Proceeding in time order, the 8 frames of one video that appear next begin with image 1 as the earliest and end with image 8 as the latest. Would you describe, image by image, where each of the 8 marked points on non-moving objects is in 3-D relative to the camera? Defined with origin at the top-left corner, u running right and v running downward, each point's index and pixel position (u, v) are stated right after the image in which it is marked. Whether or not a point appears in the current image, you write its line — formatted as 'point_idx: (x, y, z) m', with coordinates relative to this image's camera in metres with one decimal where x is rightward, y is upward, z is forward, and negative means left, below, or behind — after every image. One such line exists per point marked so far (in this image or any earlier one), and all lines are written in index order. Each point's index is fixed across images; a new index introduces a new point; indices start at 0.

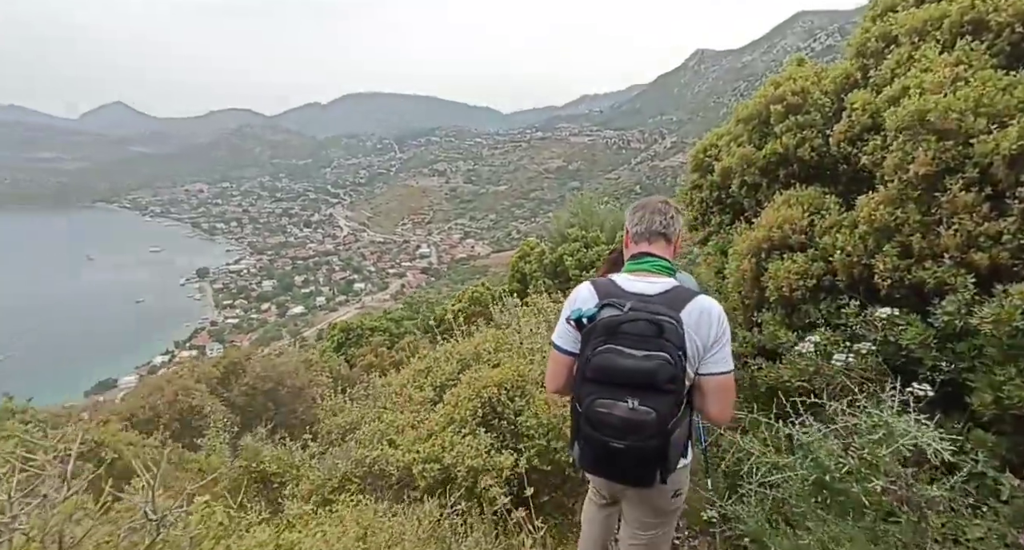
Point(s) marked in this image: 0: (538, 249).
0: (+0.7, +0.7, +16.5) m
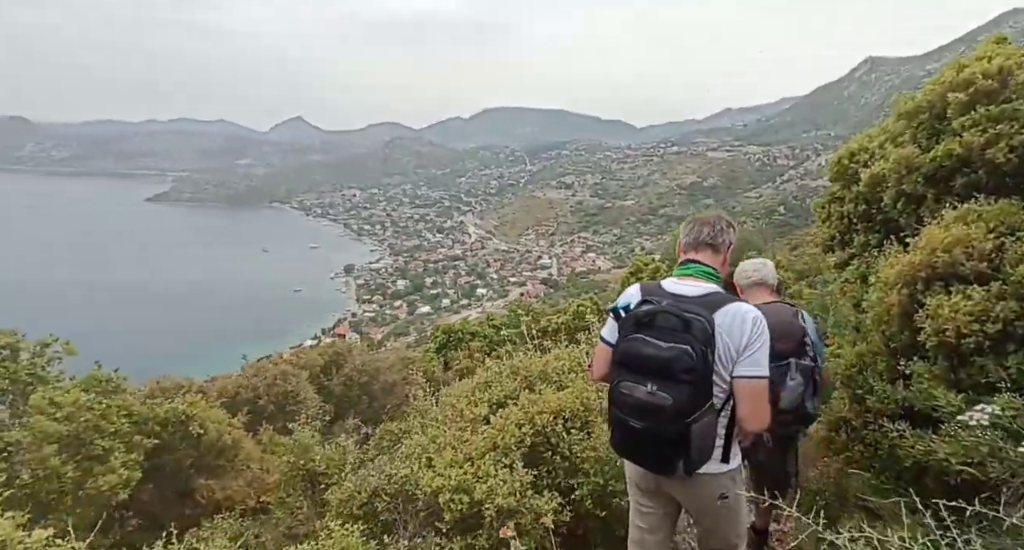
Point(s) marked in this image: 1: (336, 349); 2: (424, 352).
0: (+3.5, +0.2, +15.3) m
1: (-3.8, -1.6, +13.4) m
2: (-2.4, -2.2, +17.6) m
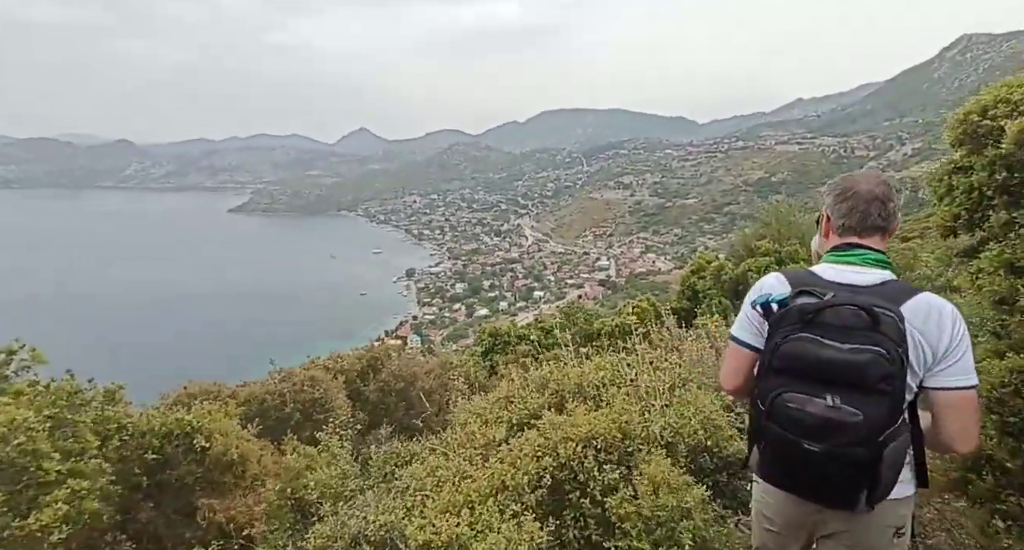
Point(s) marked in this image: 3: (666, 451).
0: (+4.6, +0.2, +14.0) m
1: (-2.8, -1.6, +12.7) m
2: (-1.1, -2.2, +16.7) m
3: (+1.0, -1.2, +4.2) m
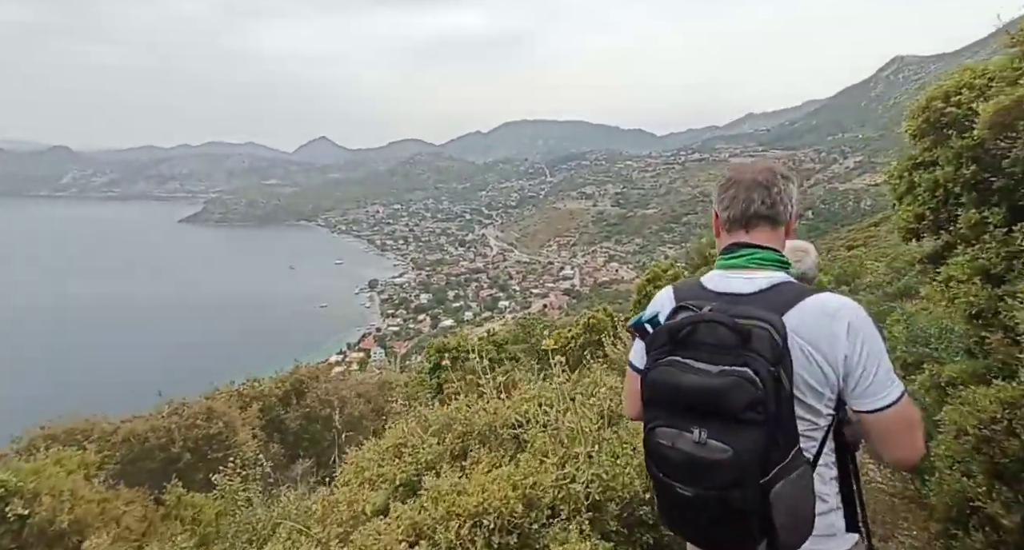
0: (+3.4, 0.0, +13.3) m
1: (-3.9, -1.8, +11.5) m
2: (-2.4, -2.5, +15.6) m
3: (+0.4, -1.3, +3.3) m
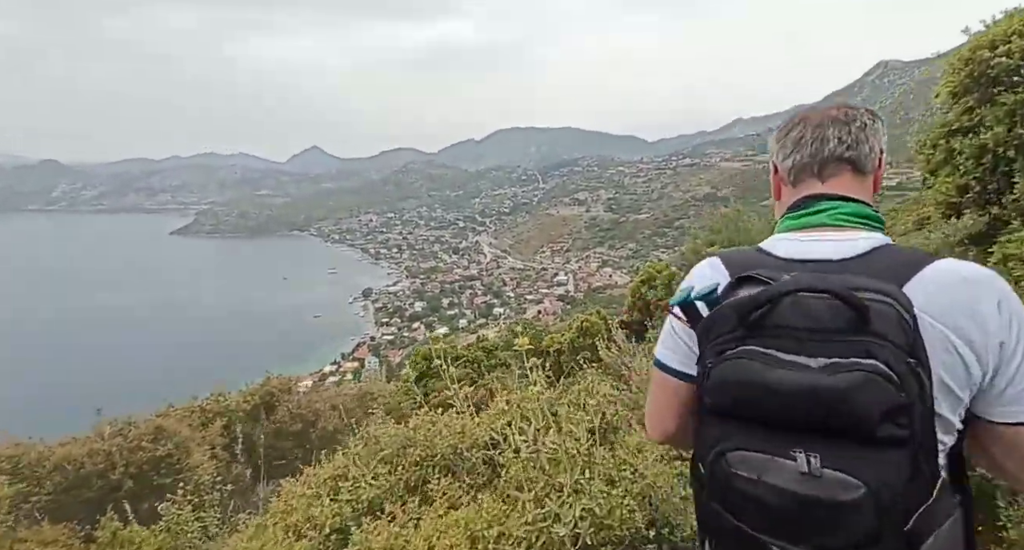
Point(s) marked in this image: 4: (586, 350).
0: (+3.1, +0.1, +12.5) m
1: (-4.1, -1.9, +10.7) m
2: (-2.6, -2.6, +14.8) m
3: (+0.3, -1.2, +2.5) m
4: (+1.6, -1.6, +13.3) m
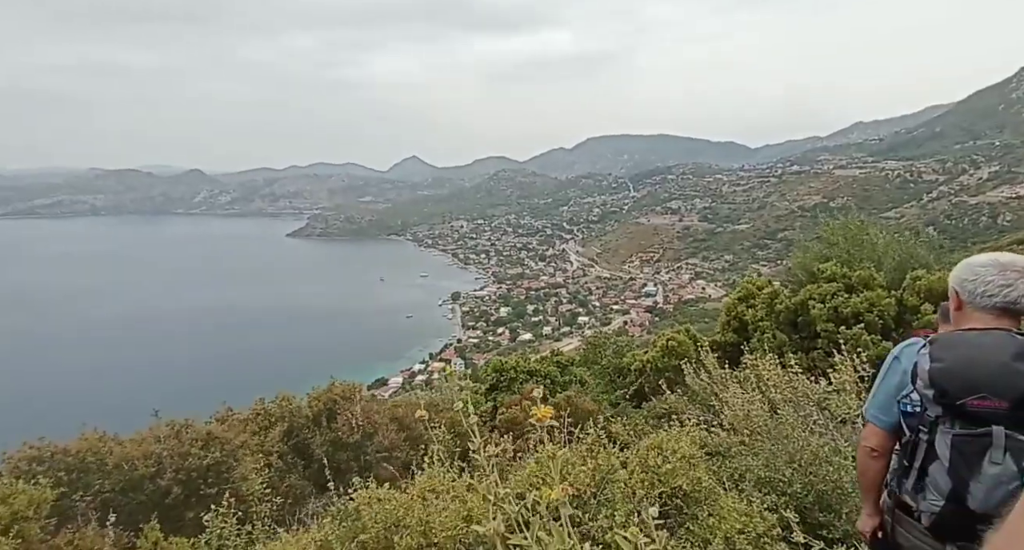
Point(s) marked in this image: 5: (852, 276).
0: (+4.5, -0.3, +11.1) m
1: (-3.0, -1.9, +10.3) m
2: (-0.9, -2.8, +14.1) m
3: (+0.3, -1.3, +1.6) m
4: (+3.0, -1.8, +12.0) m
5: (+5.4, 0.0, +9.8) m
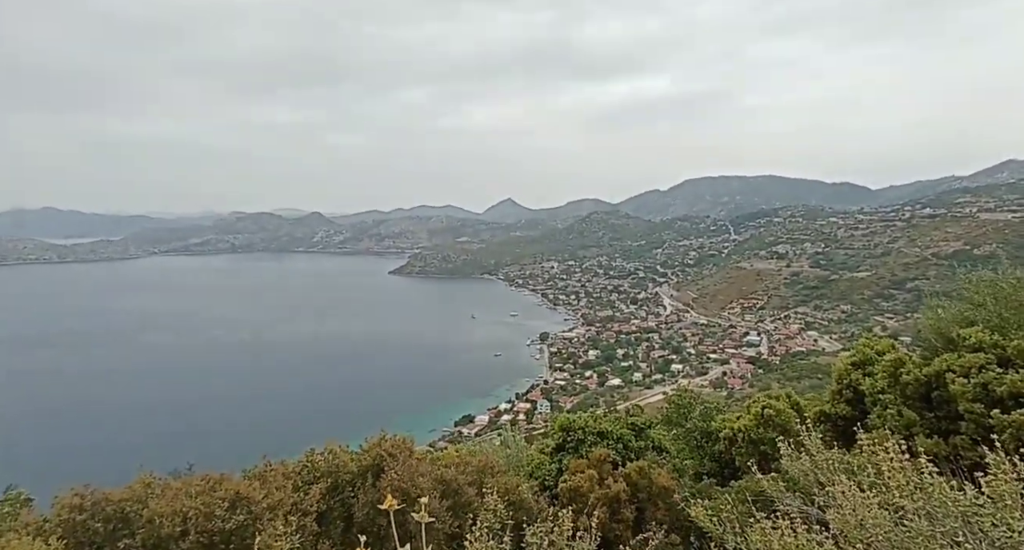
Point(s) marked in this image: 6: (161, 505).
0: (+5.6, -1.2, +9.3) m
1: (-2.0, -2.6, +9.5) m
2: (+0.5, -3.7, +13.0) m
3: (0.0, -1.4, +0.4) m
4: (+4.2, -2.8, +10.4) m
5: (+6.3, -0.9, +8.0) m
6: (-4.3, -2.8, +7.8) m
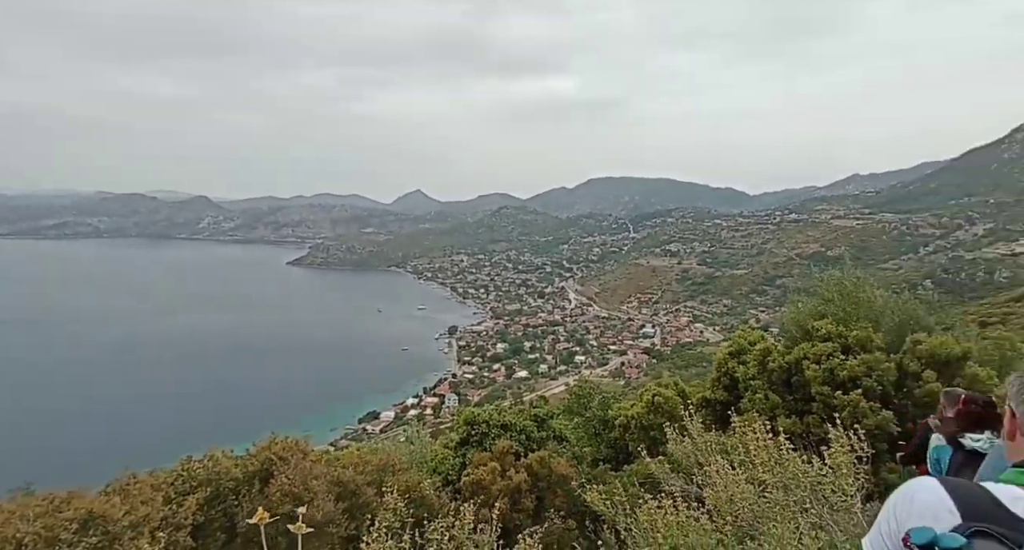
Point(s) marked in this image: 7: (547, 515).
0: (+4.1, -1.1, +10.4) m
1: (-3.5, -2.5, +9.5) m
2: (-1.5, -3.6, +13.3) m
3: (-0.1, -1.4, +0.9) m
4: (+2.5, -2.7, +11.3) m
5: (+5.0, -0.9, +9.2) m
6: (-5.4, -2.7, +7.5) m
7: (+0.5, -3.6, +9.6) m
